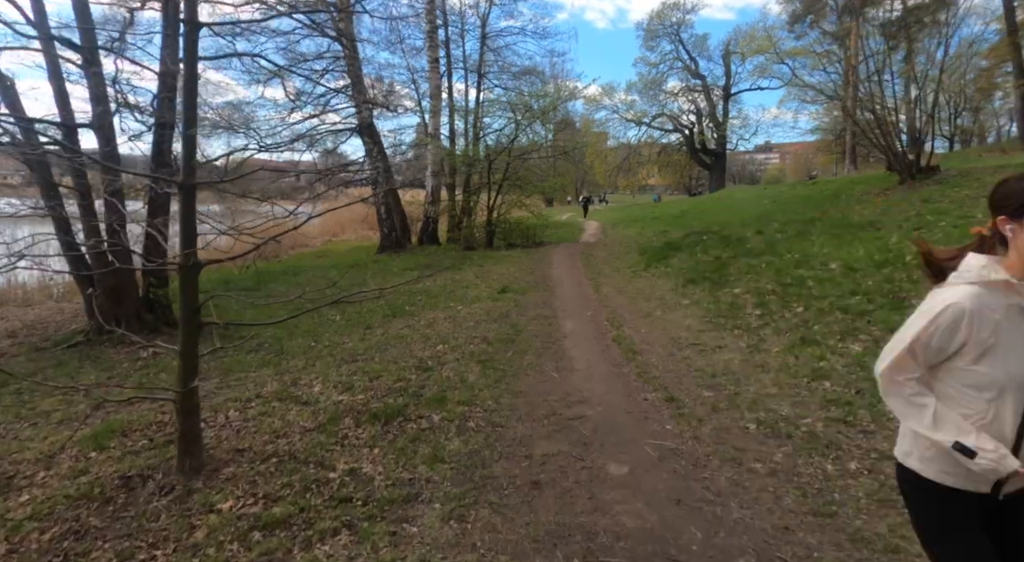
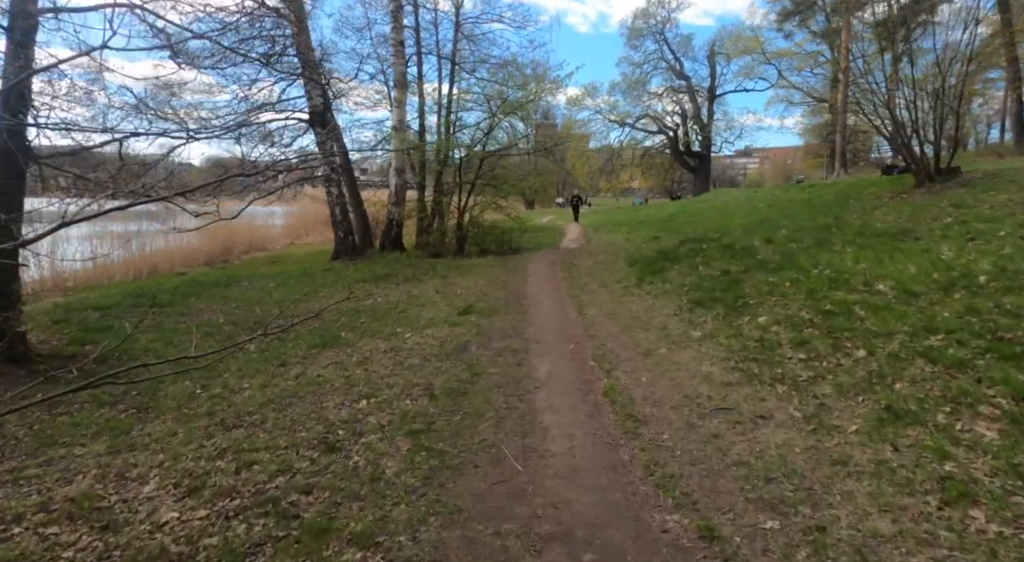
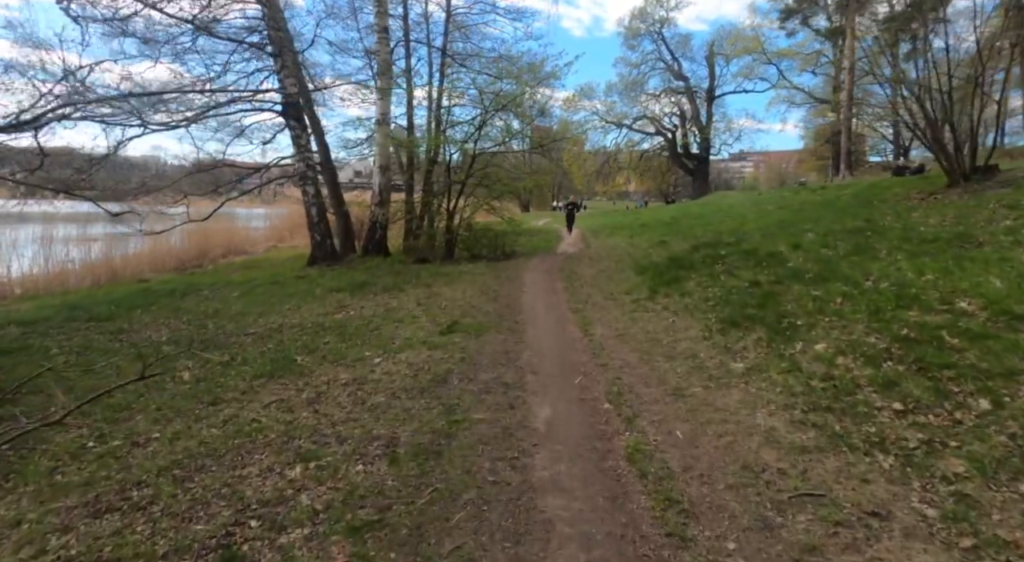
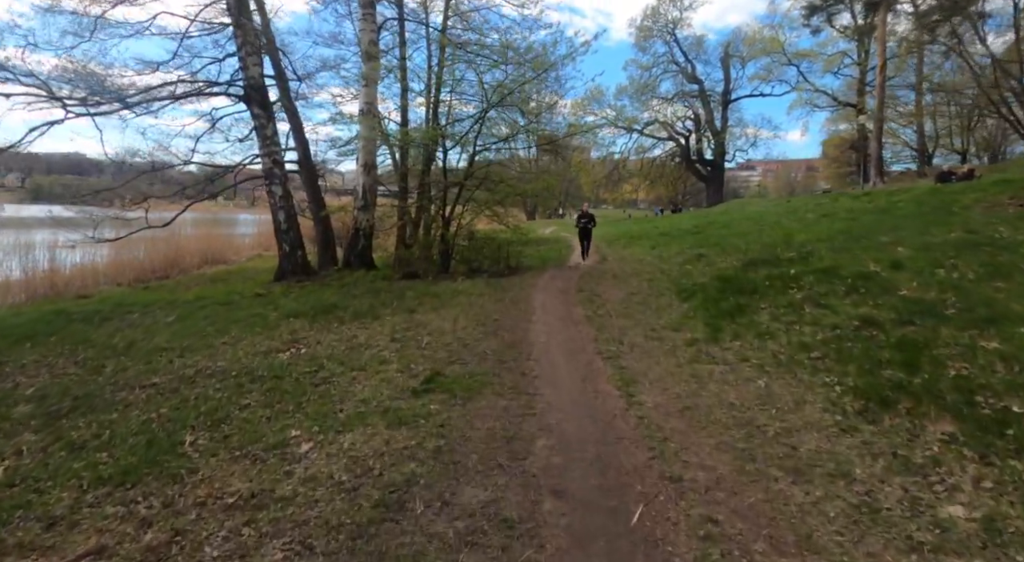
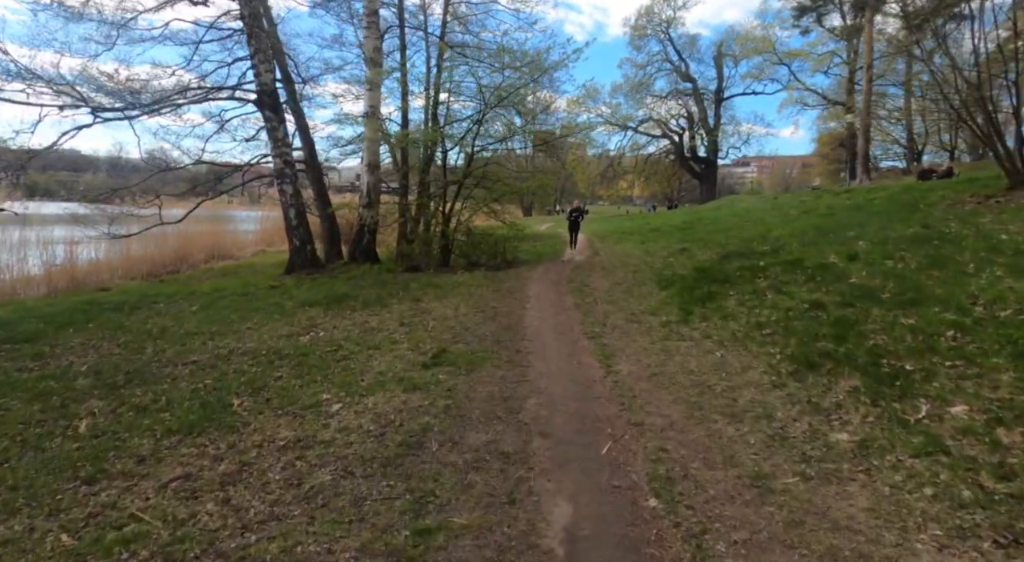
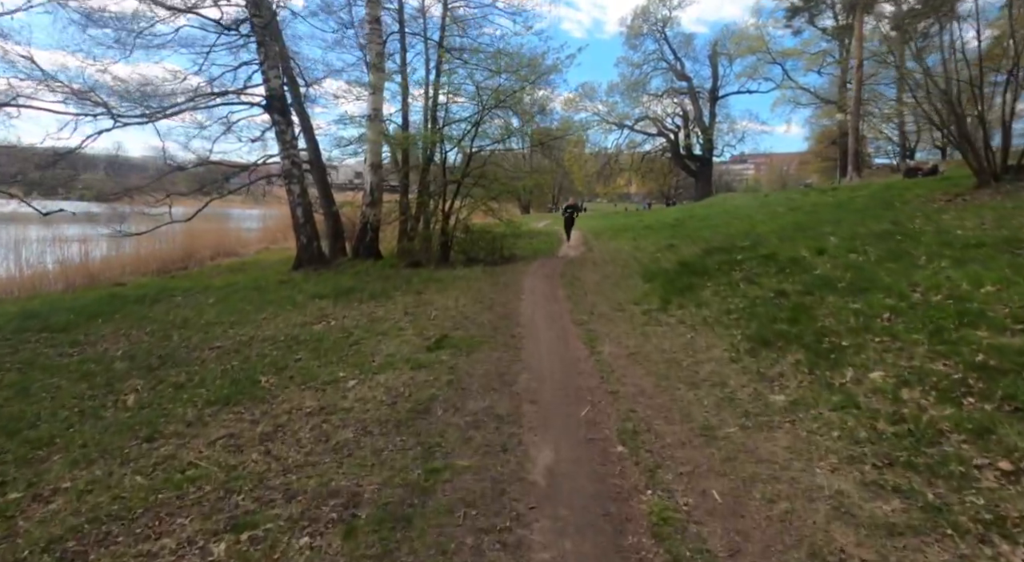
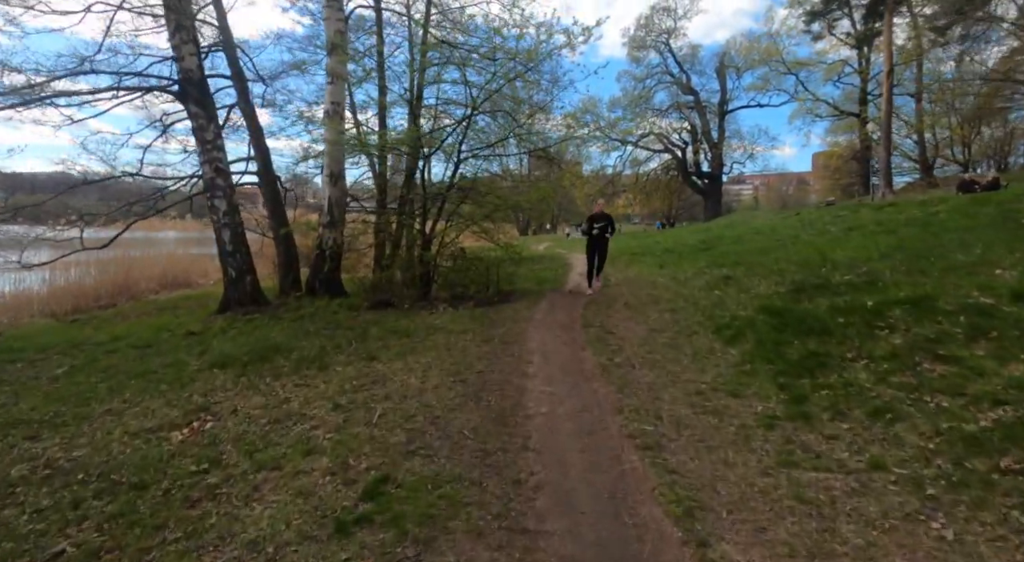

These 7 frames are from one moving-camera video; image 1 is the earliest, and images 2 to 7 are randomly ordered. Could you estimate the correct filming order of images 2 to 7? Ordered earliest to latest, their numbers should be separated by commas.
2, 3, 6, 5, 4, 7
